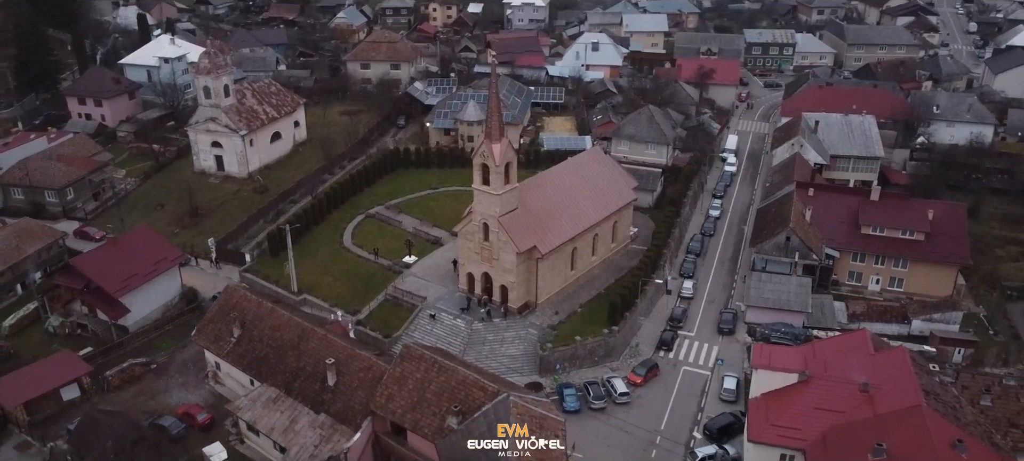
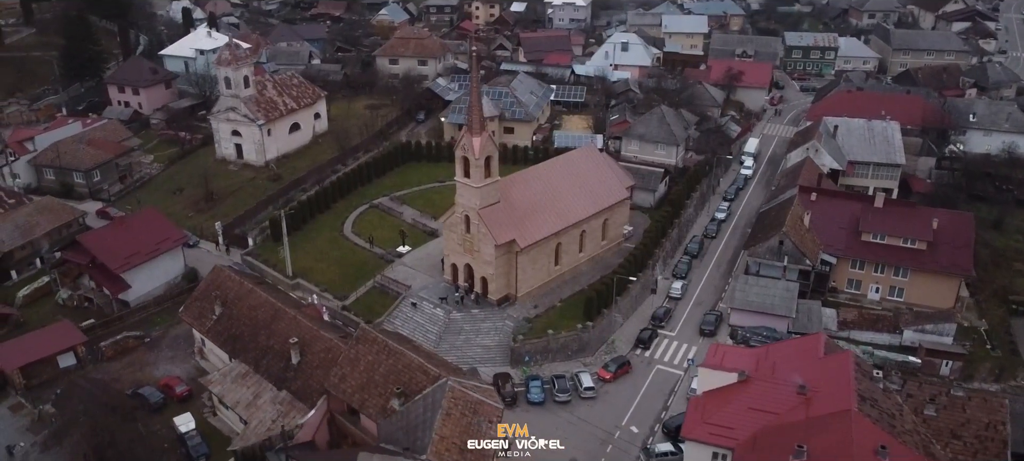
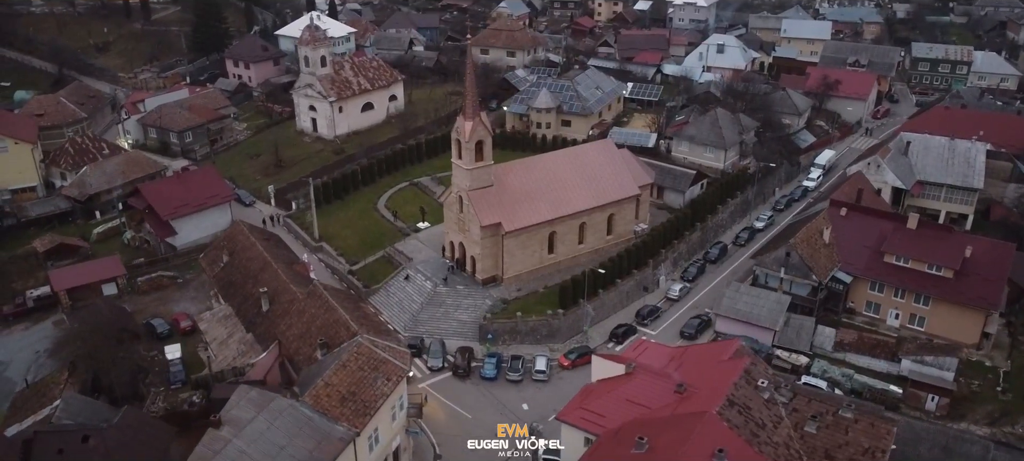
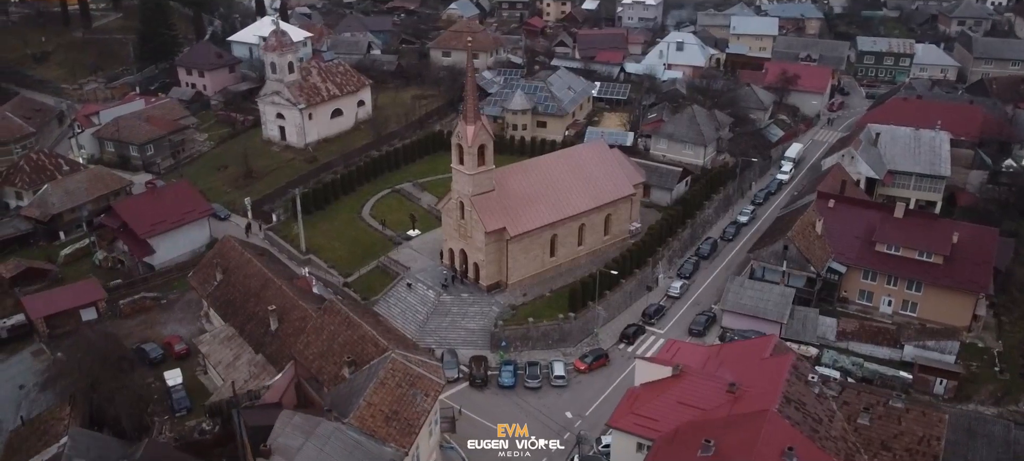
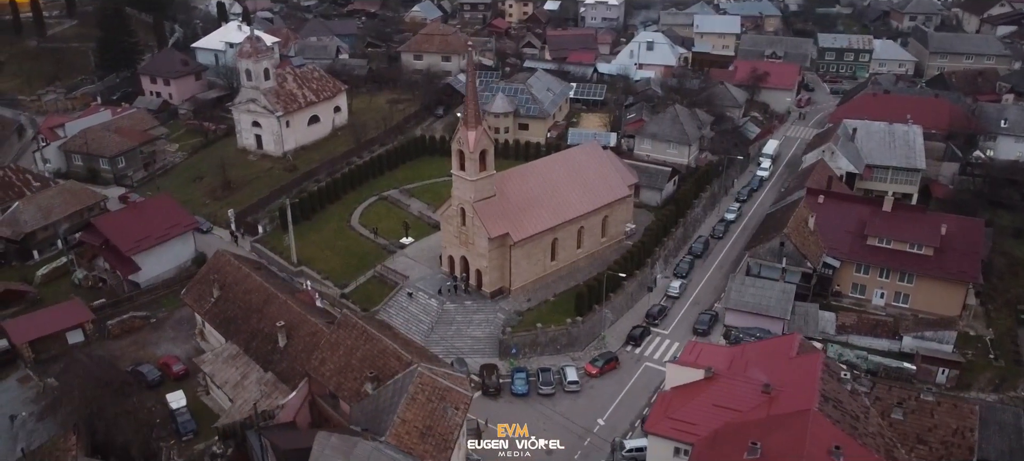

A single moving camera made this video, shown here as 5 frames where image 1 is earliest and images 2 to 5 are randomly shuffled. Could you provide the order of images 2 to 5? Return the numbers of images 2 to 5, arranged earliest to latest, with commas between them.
2, 5, 4, 3
